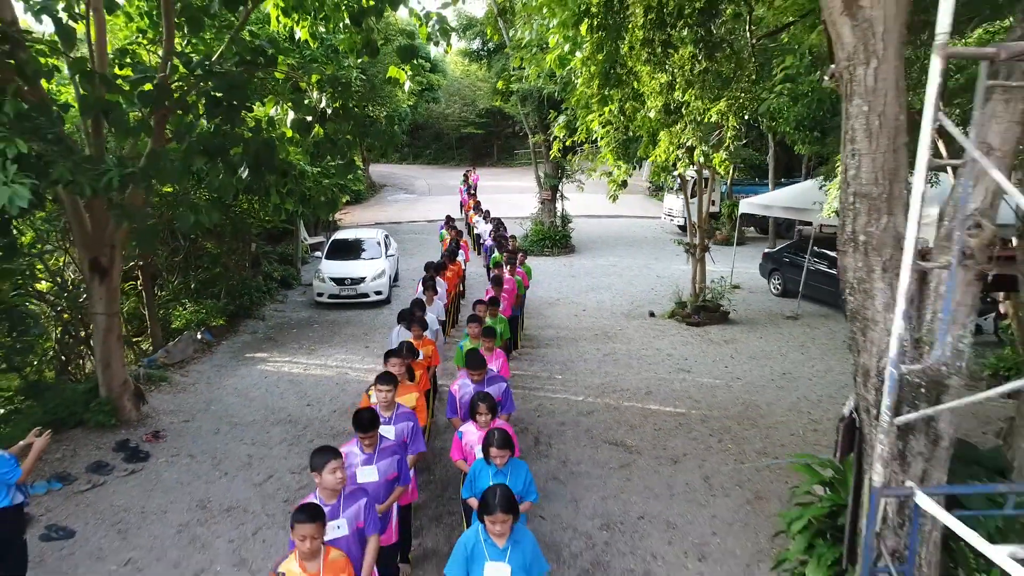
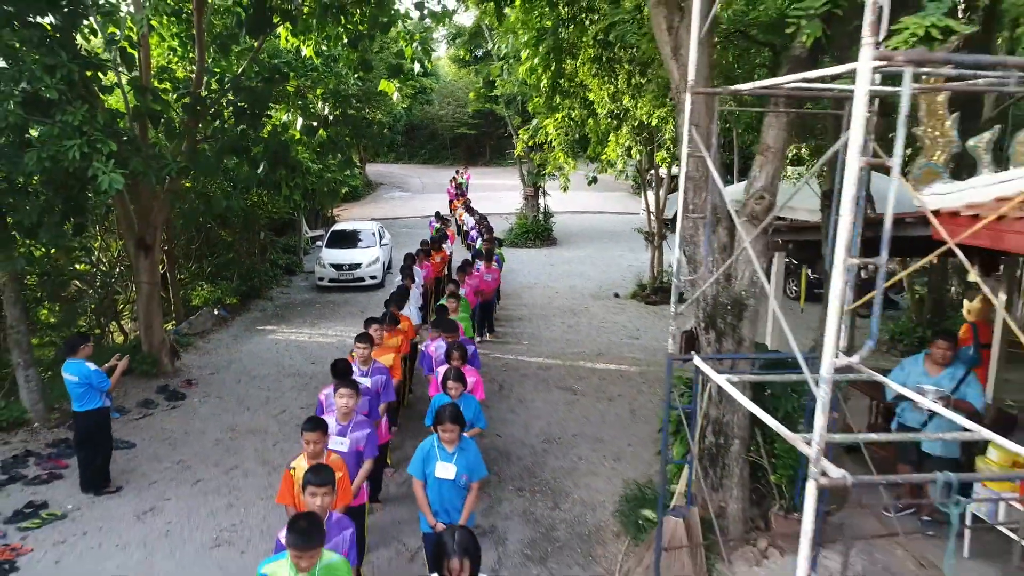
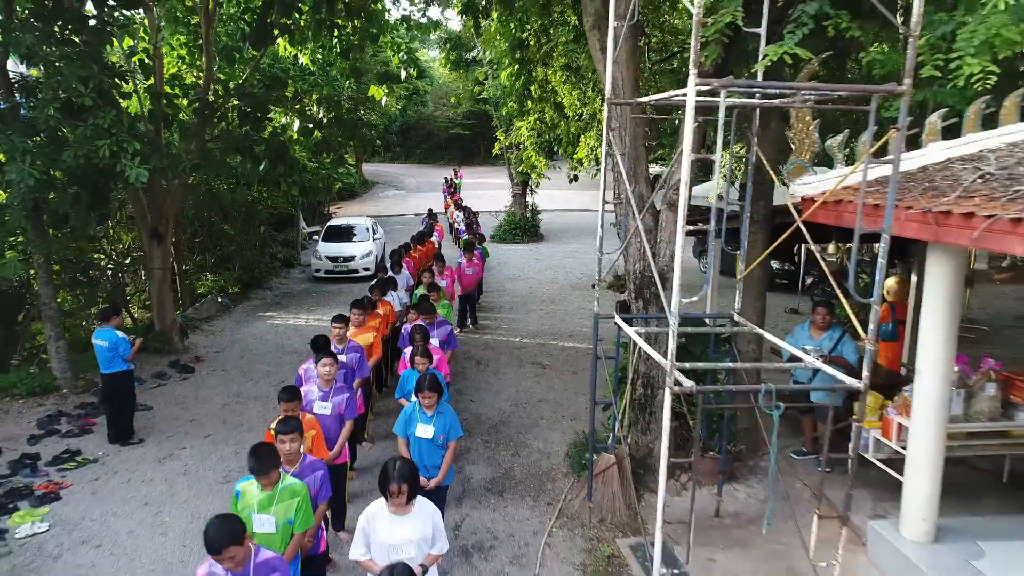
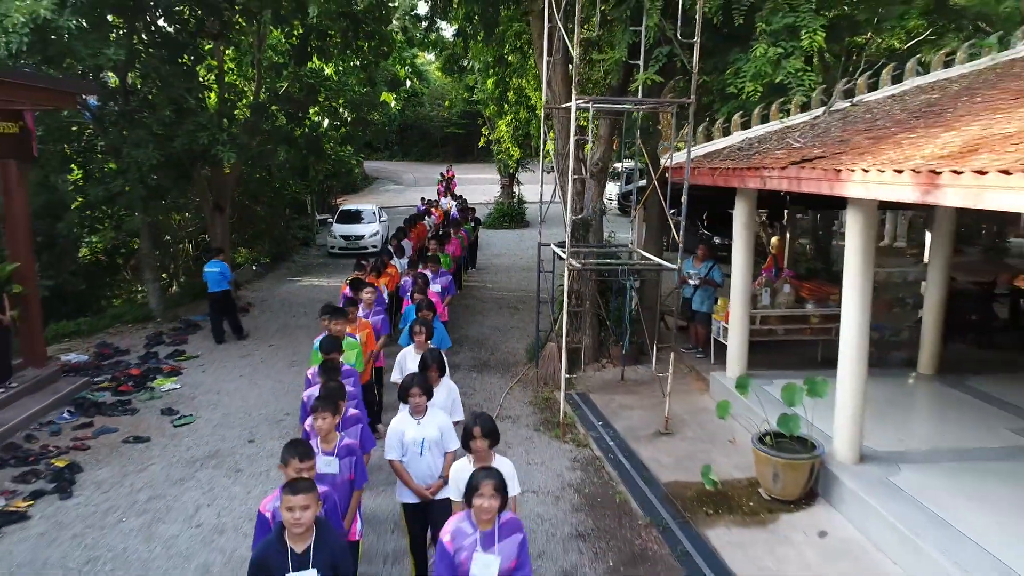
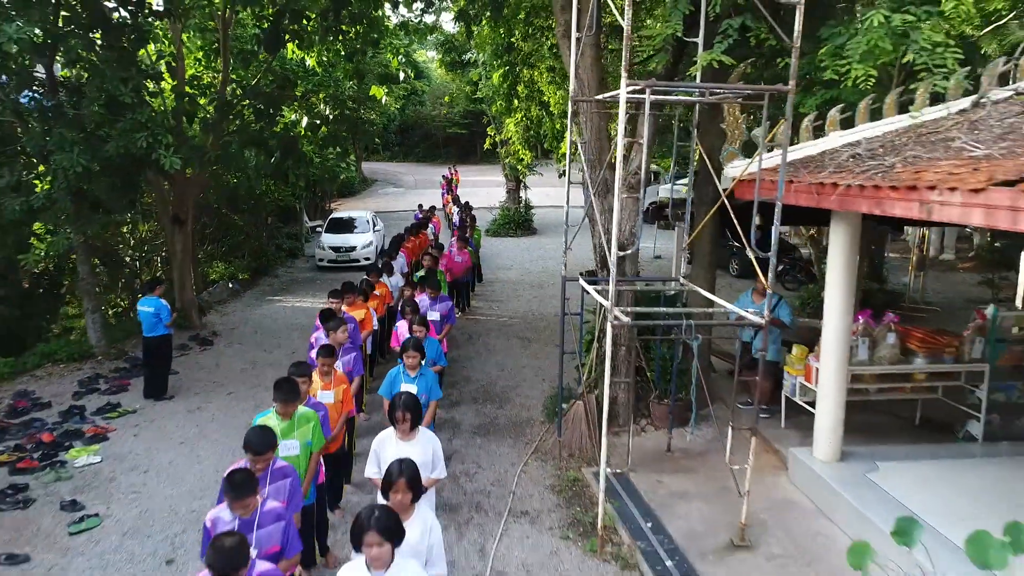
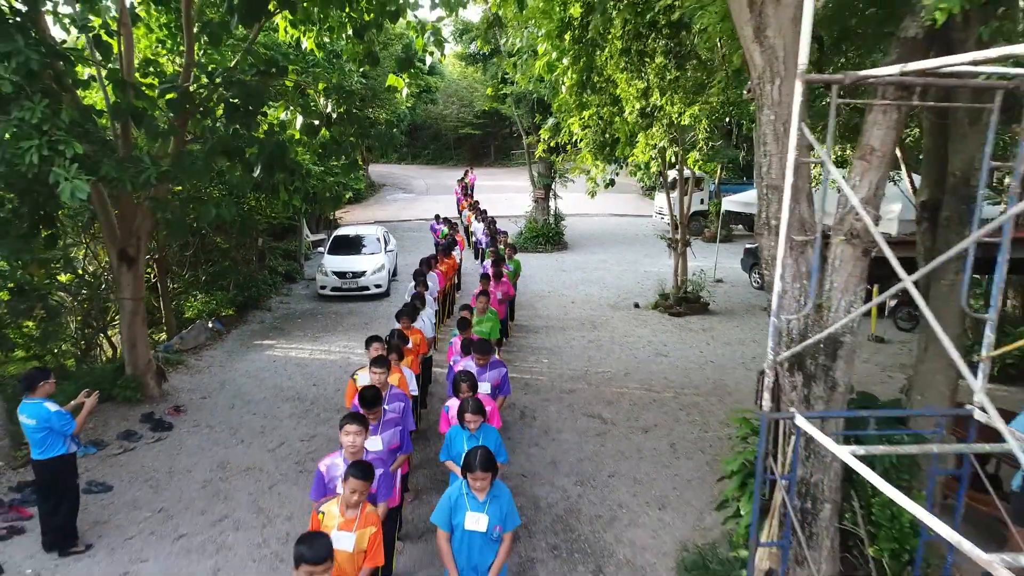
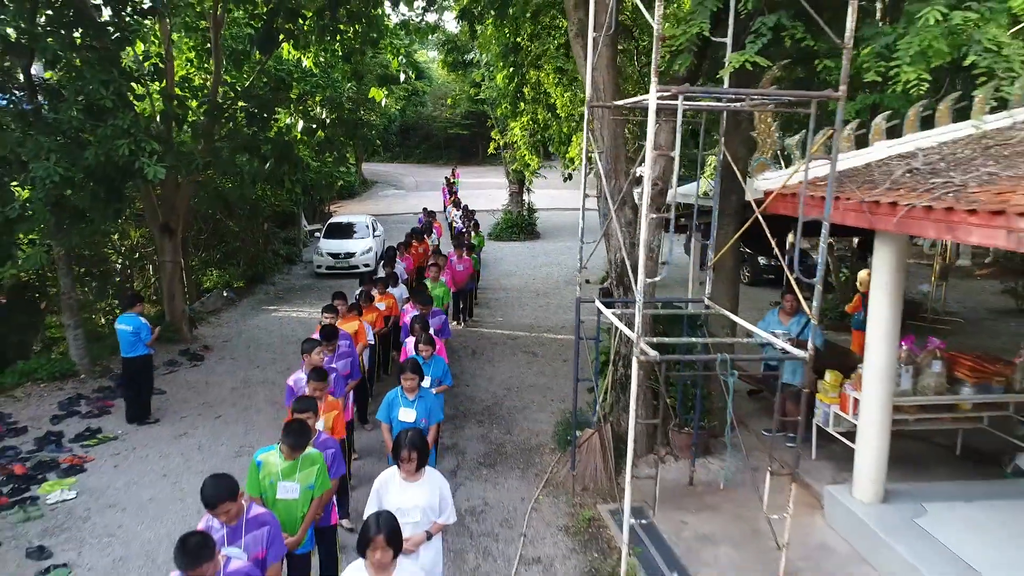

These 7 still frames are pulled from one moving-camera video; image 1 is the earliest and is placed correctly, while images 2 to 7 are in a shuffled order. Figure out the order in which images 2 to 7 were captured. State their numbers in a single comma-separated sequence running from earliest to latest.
6, 2, 3, 7, 5, 4
